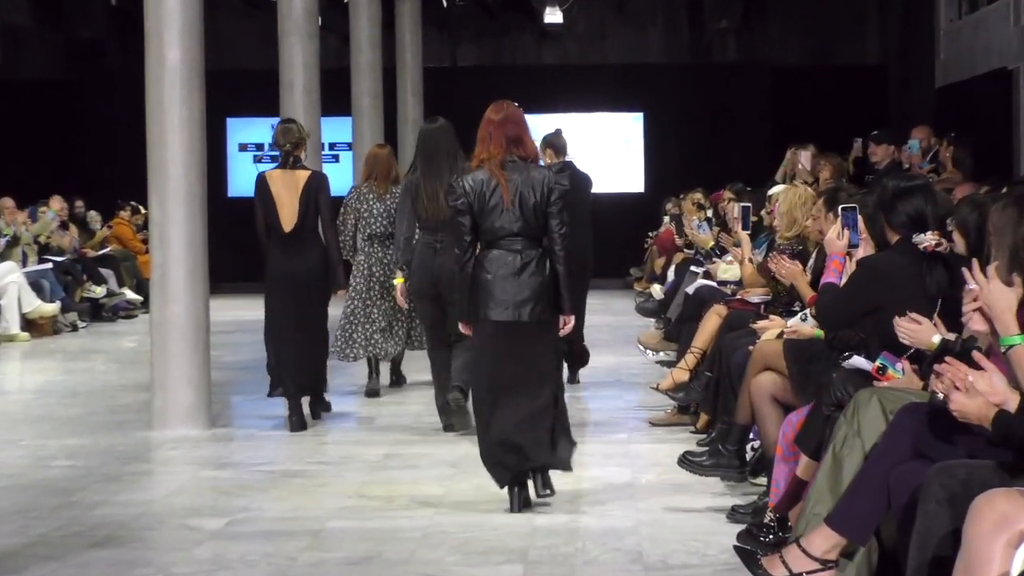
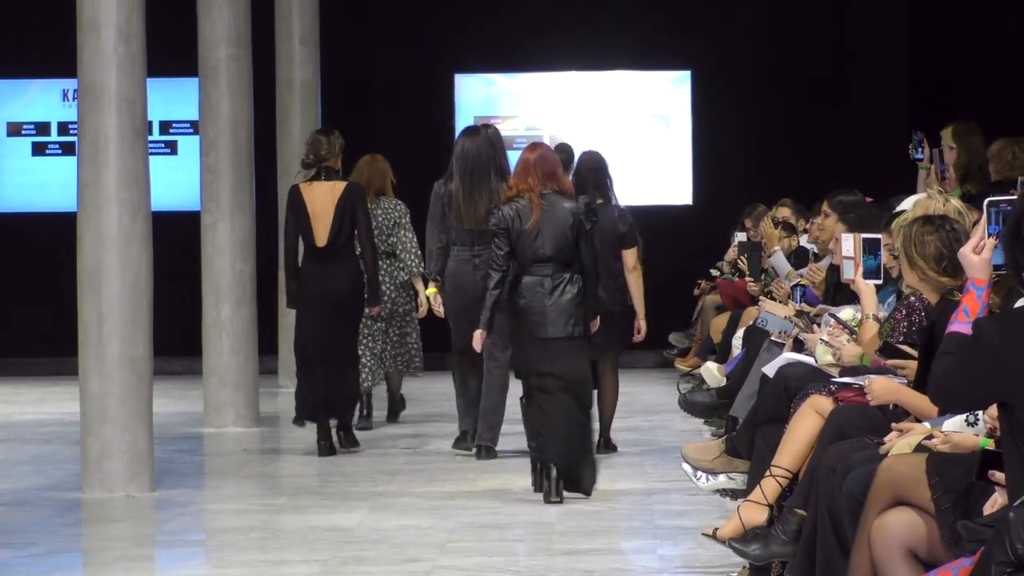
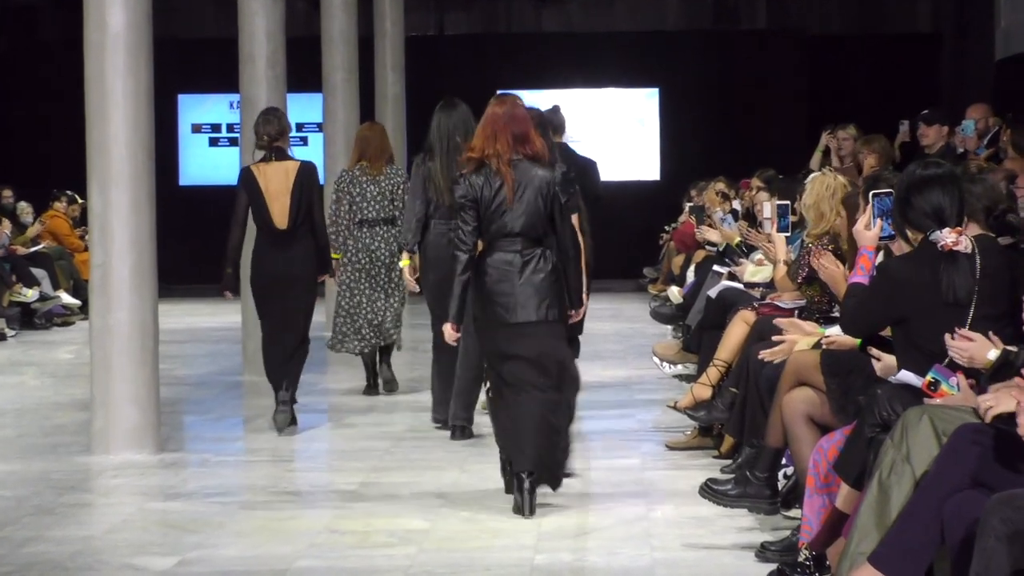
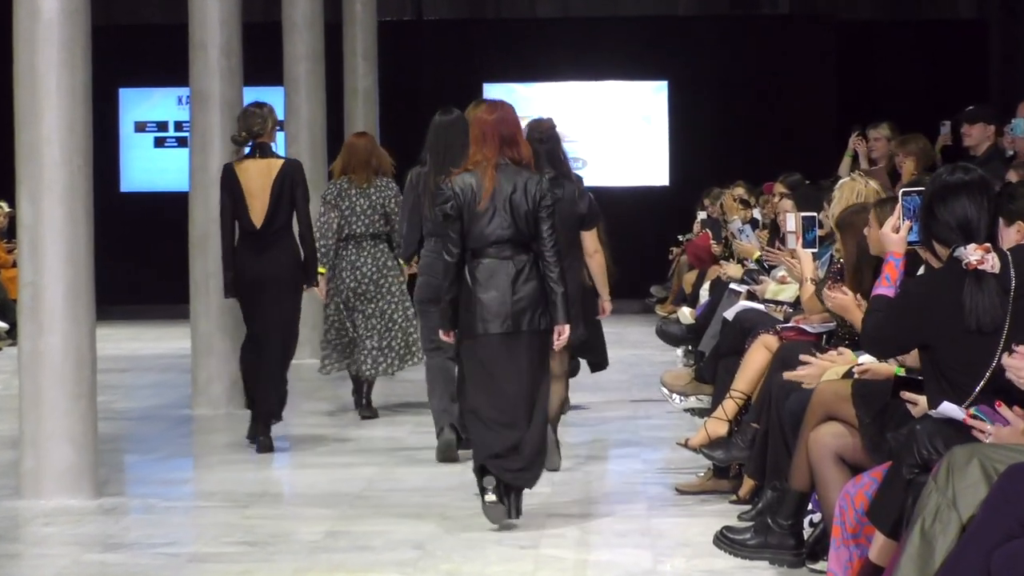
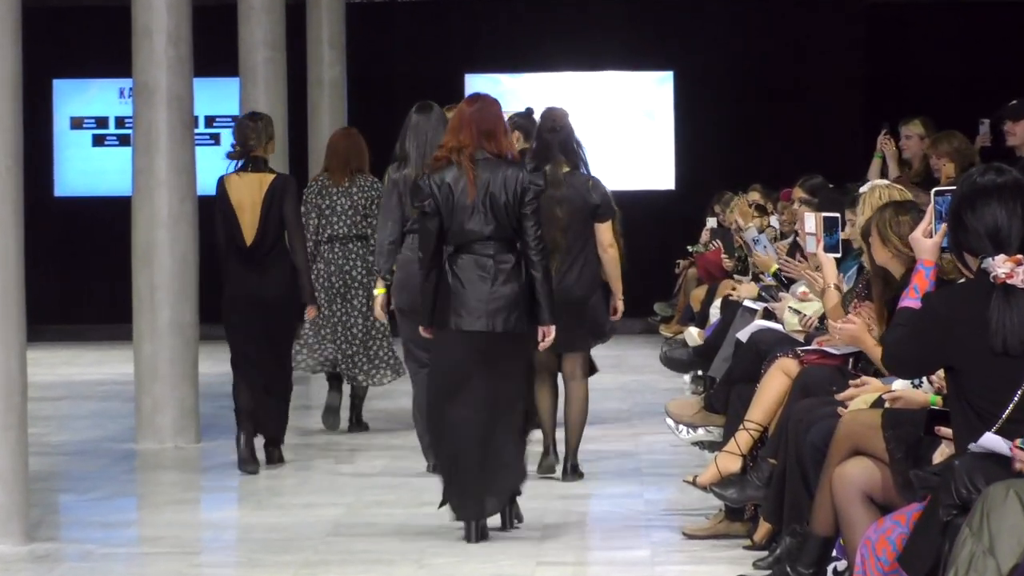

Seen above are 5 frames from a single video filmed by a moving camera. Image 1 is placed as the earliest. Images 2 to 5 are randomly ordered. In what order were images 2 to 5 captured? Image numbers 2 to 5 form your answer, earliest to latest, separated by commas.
3, 4, 5, 2
